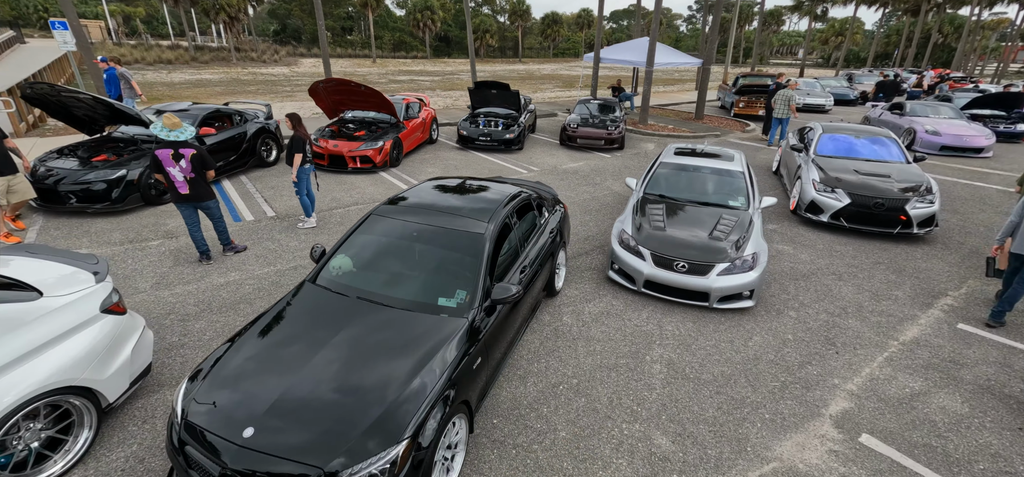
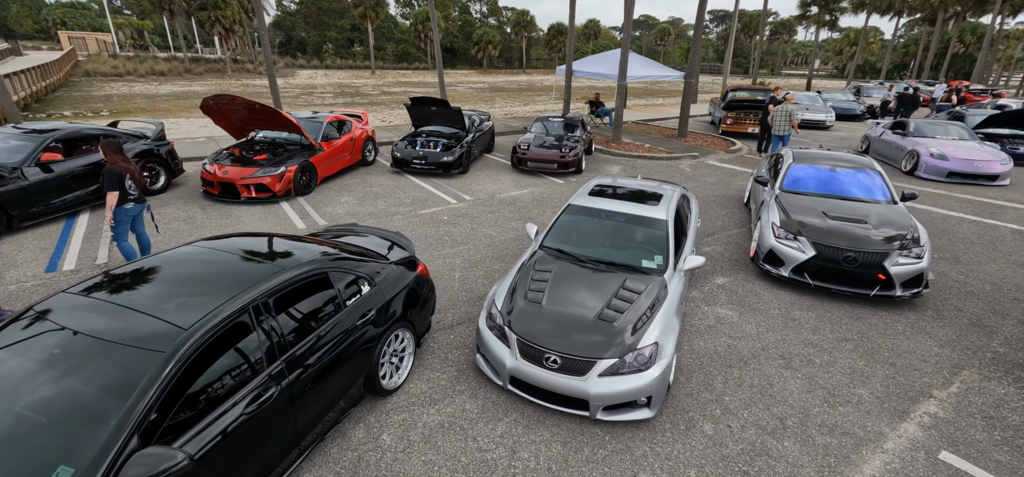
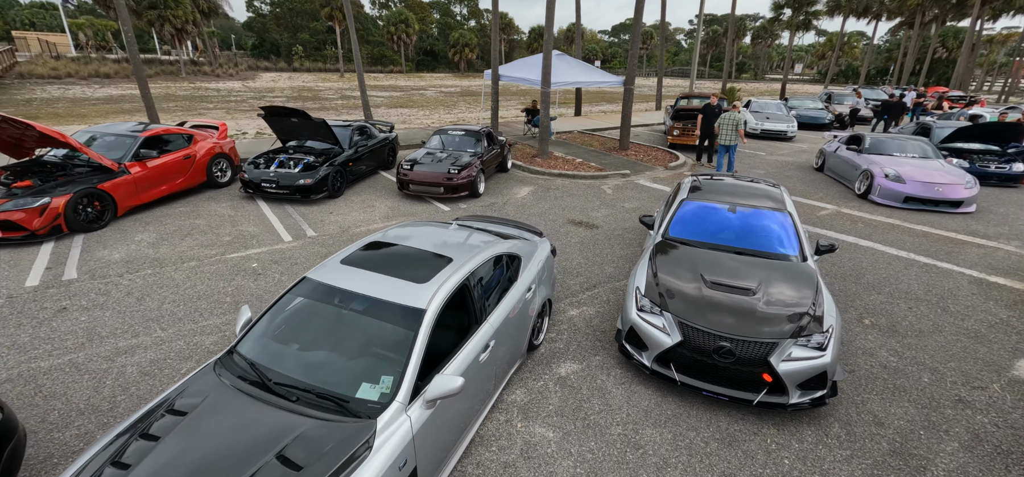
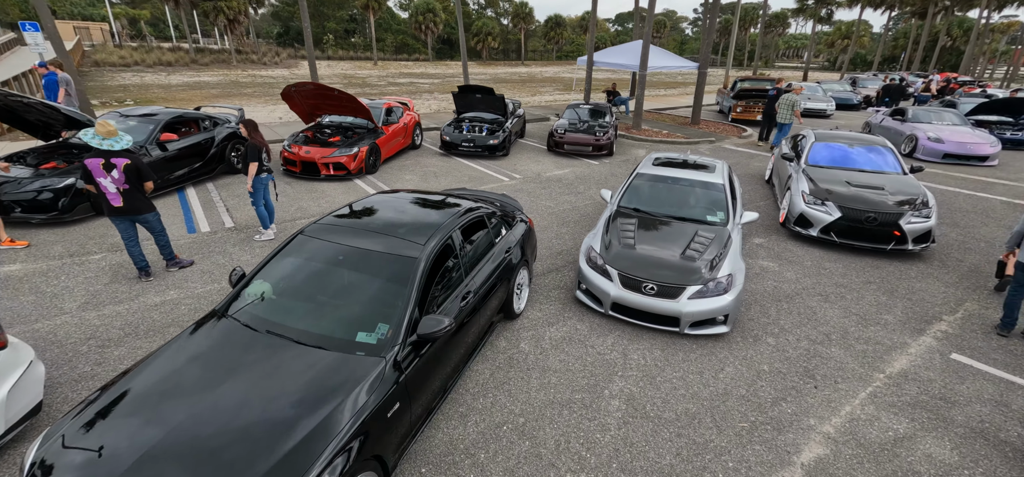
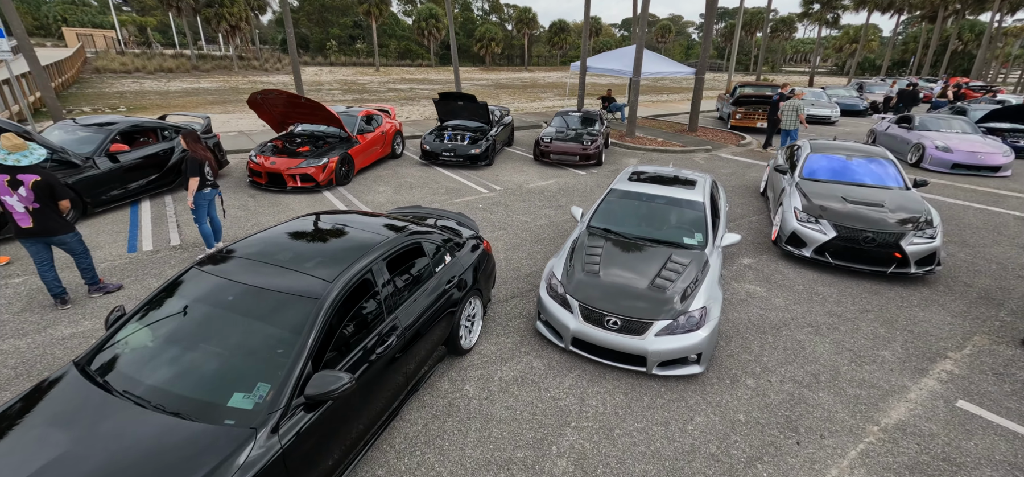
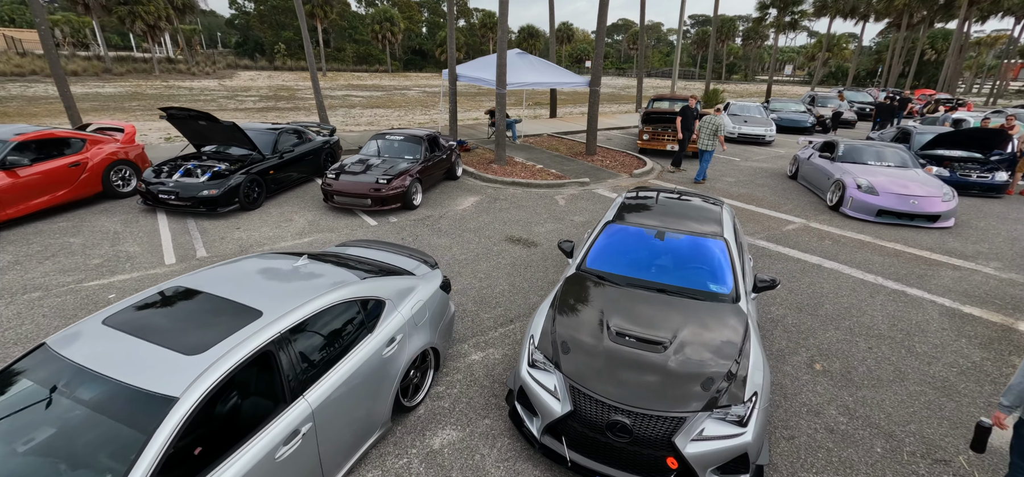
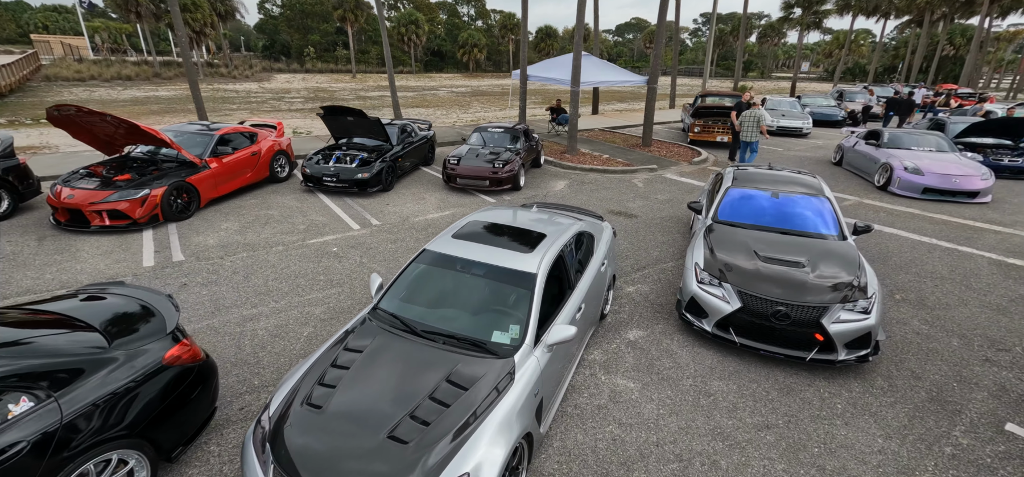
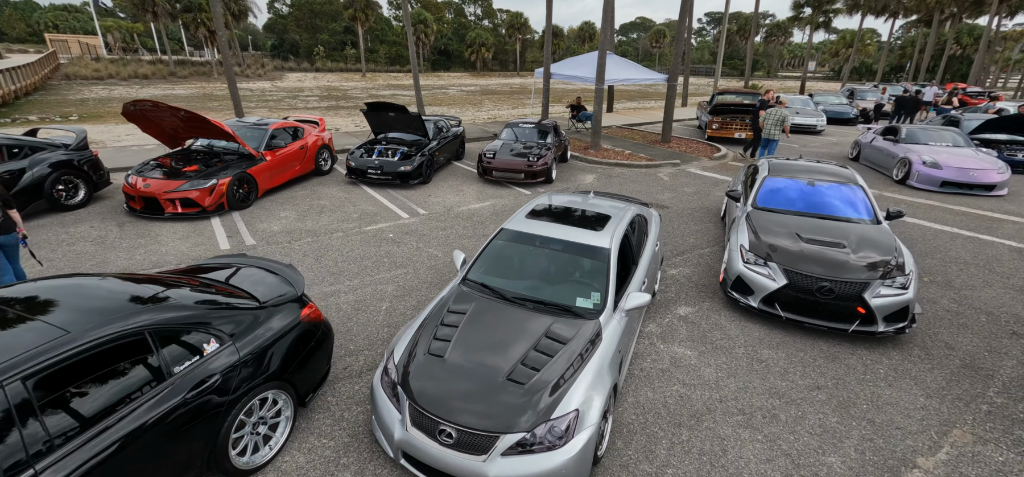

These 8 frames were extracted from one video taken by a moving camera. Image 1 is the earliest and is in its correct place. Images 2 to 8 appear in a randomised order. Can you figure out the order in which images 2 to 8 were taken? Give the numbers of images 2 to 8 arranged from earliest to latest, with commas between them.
4, 5, 2, 8, 7, 3, 6
